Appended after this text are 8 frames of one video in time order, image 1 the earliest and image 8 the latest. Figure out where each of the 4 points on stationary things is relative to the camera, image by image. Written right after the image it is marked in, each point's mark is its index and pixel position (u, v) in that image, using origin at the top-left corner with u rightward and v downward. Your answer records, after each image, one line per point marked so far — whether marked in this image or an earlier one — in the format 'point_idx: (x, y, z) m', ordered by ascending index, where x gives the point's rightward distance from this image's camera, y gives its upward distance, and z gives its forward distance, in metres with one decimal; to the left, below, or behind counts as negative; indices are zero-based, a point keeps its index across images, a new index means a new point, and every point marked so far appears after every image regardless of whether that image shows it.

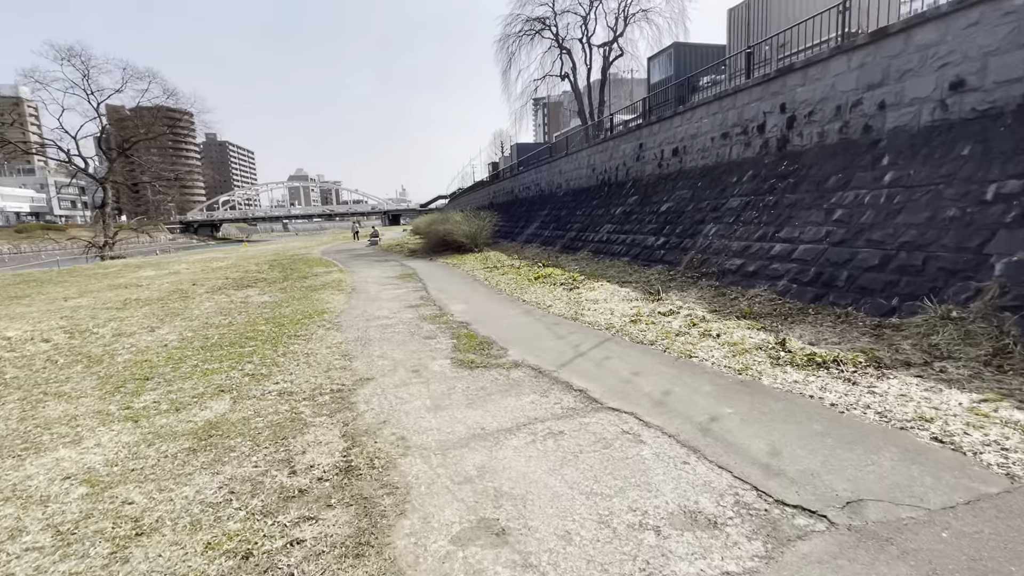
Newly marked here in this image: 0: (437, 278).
0: (-2.0, +0.3, +12.8) m
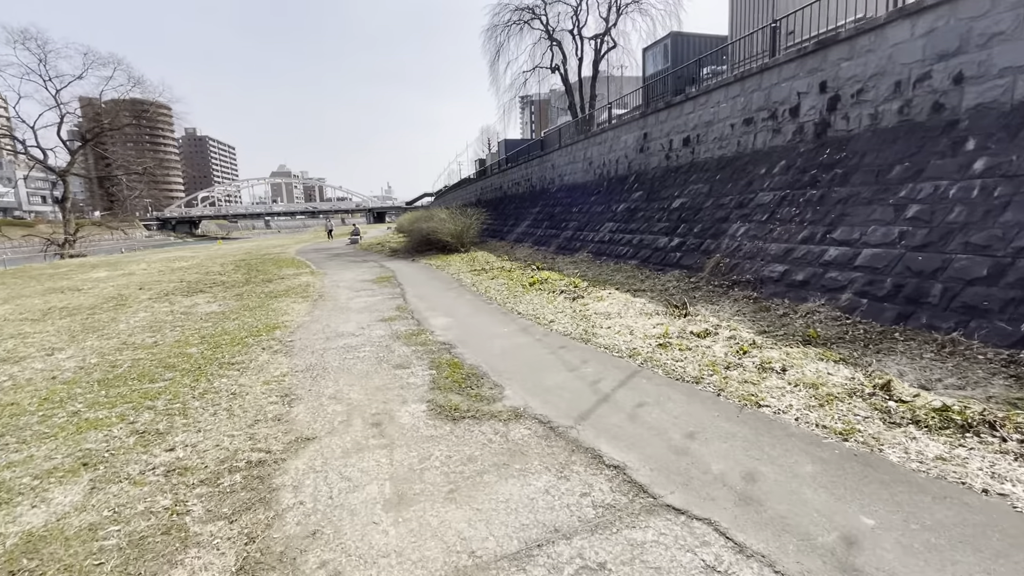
0: (-2.2, +0.2, +11.4) m
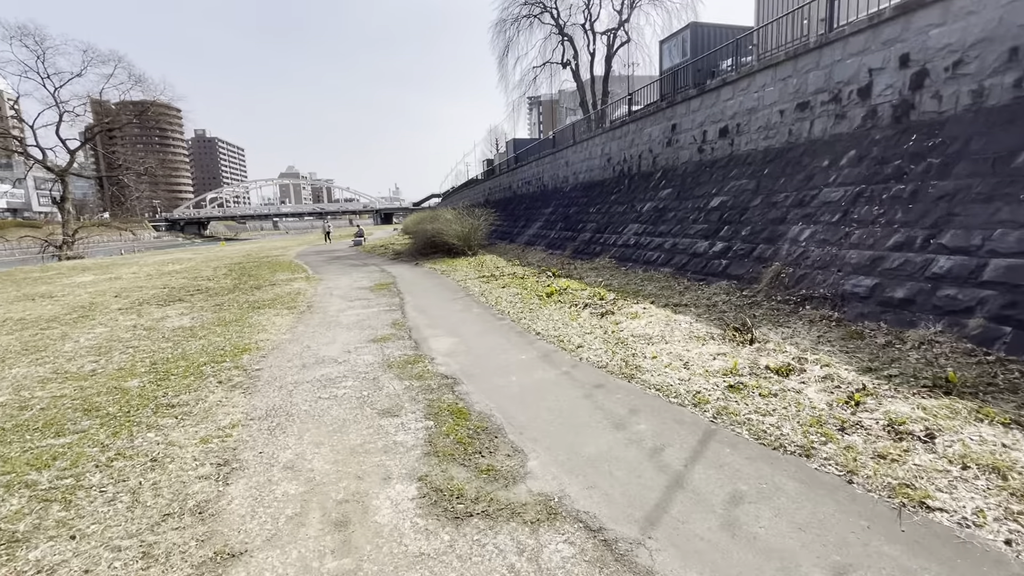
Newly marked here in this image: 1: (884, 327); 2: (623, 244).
0: (-1.9, 0.0, +10.3) m
1: (+3.4, -0.3, +4.4) m
2: (+2.3, +0.9, +10.1) m
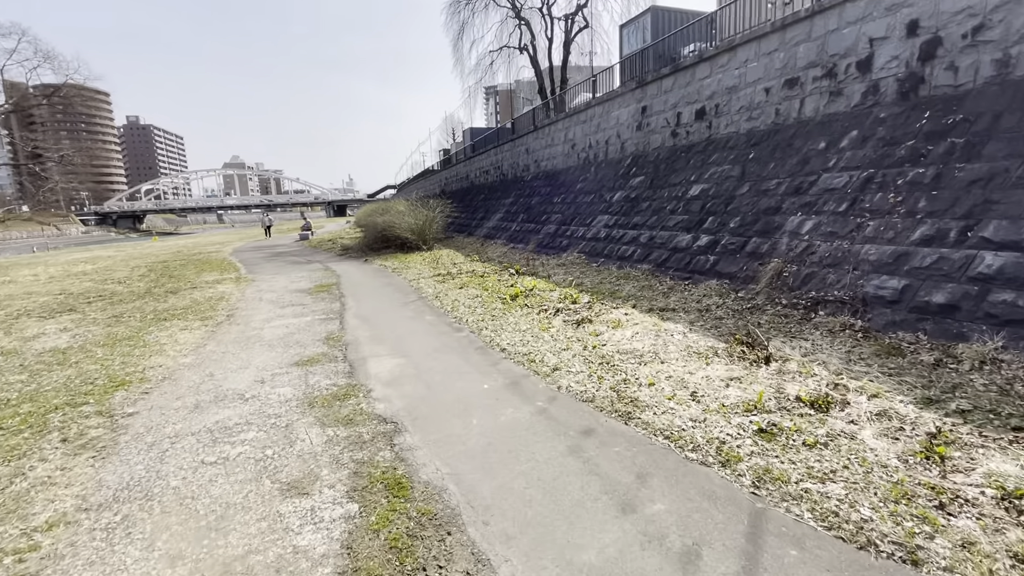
0: (-2.7, -0.1, +9.0) m
1: (+3.1, -0.4, +3.6) m
2: (+1.5, +1.0, +9.2) m
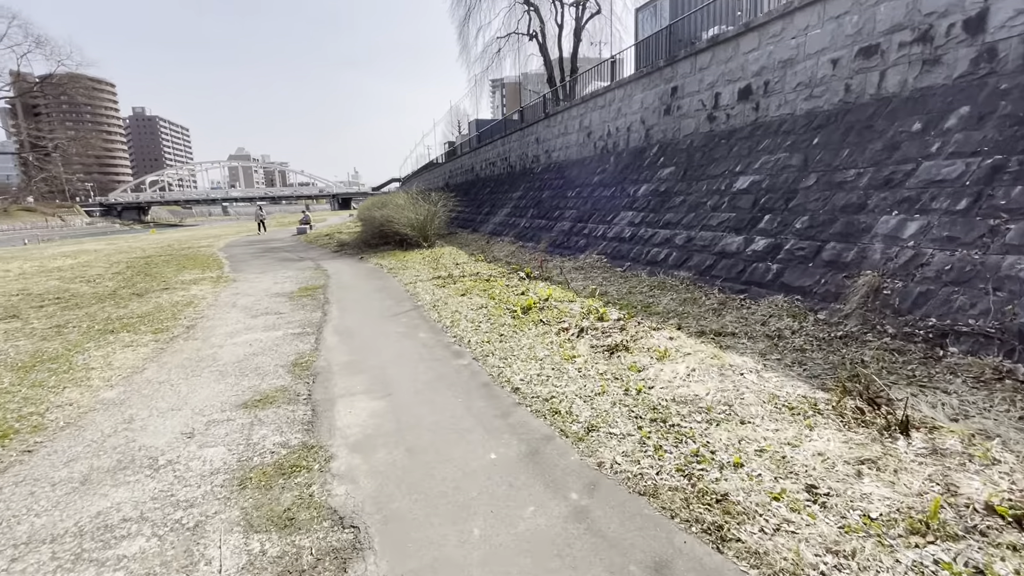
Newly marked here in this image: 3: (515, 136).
0: (-2.6, -0.1, +7.9) m
1: (+3.2, -0.6, +2.5) m
2: (+1.7, +0.9, +8.0) m
3: (+0.1, +5.4, +17.0) m
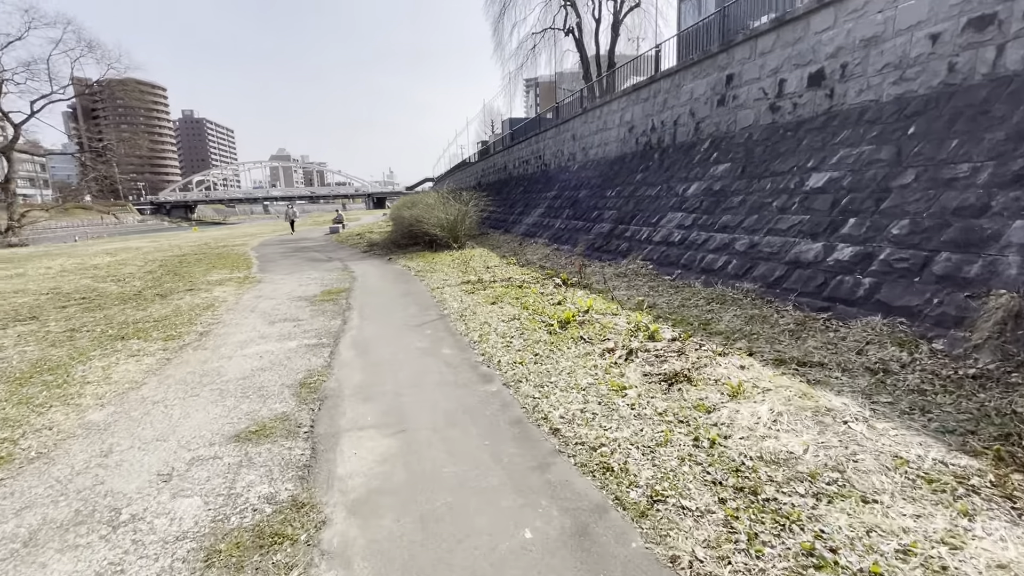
0: (-2.0, -0.2, +7.4) m
1: (+3.4, -0.7, +1.6) m
2: (+2.2, +0.7, +7.2) m
3: (+1.3, +5.2, +16.3) m
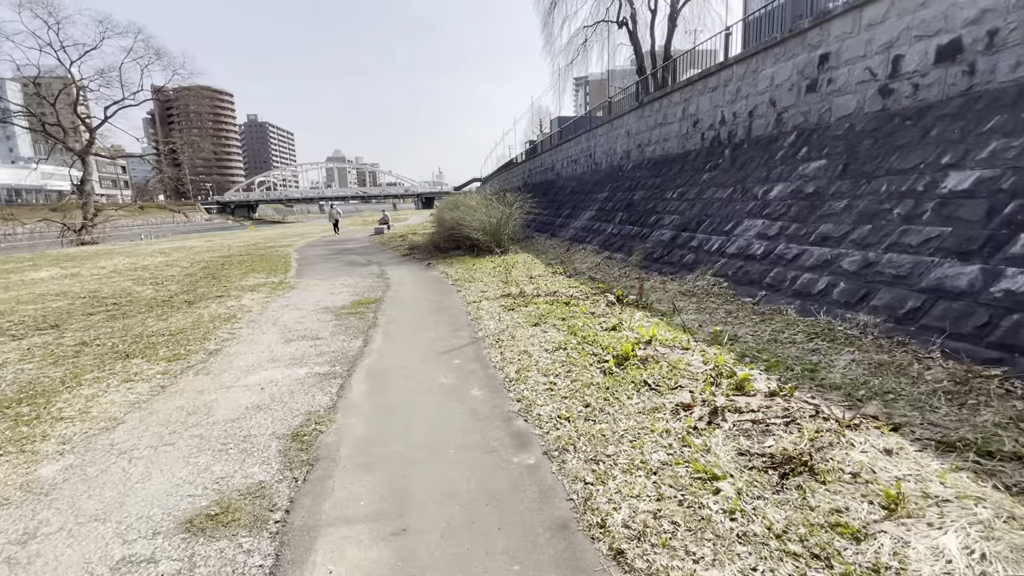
0: (-1.4, -0.4, +6.6) m
1: (+3.4, -1.0, +0.4) m
2: (+2.8, +0.5, +6.1) m
3: (+2.8, +5.0, +15.2) m
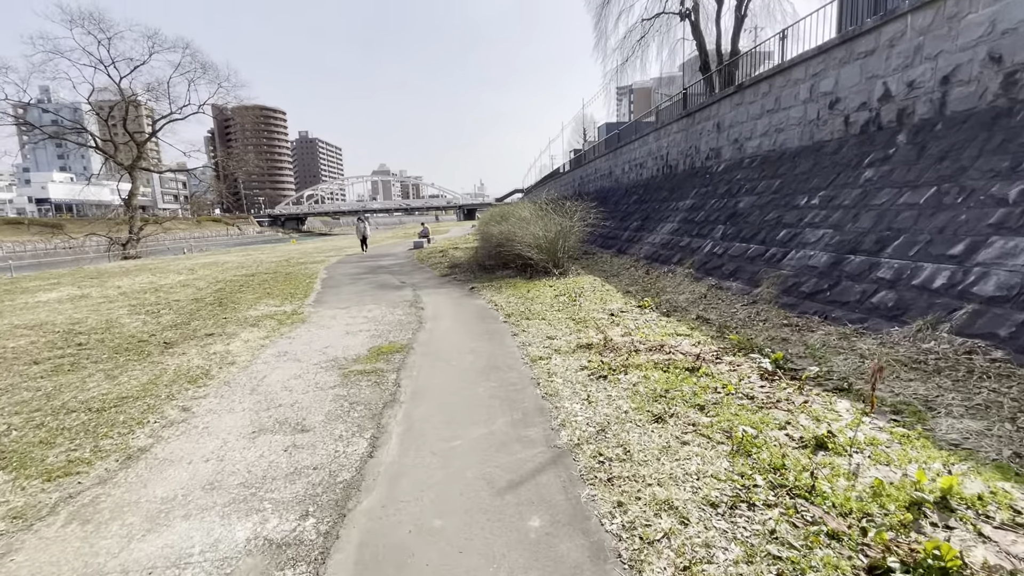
0: (-0.6, -0.9, +4.4) m
1: (+3.7, -1.4, -2.2) m
2: (+3.6, 0.0, +3.5) m
3: (+4.4, +4.3, +12.7) m
